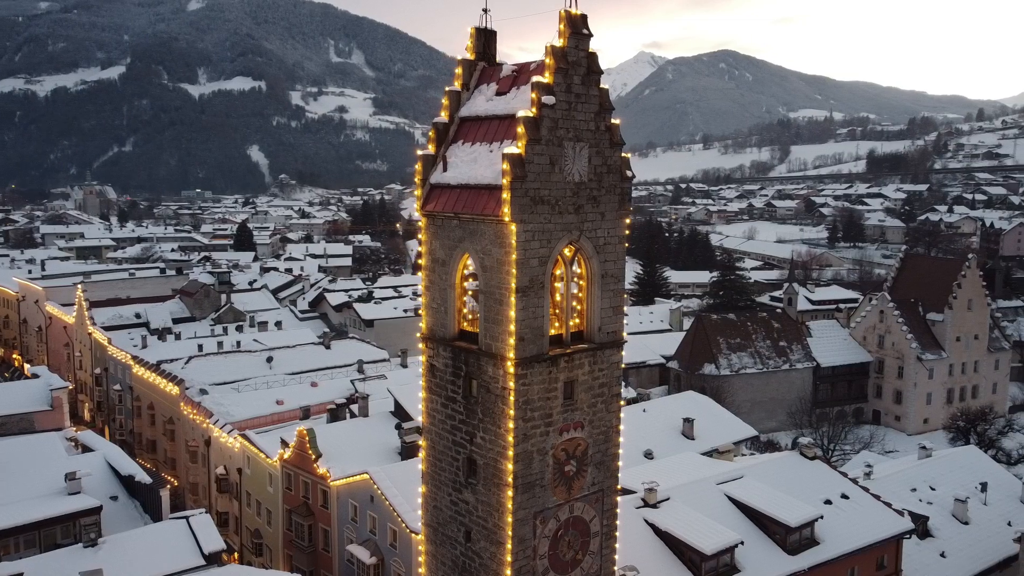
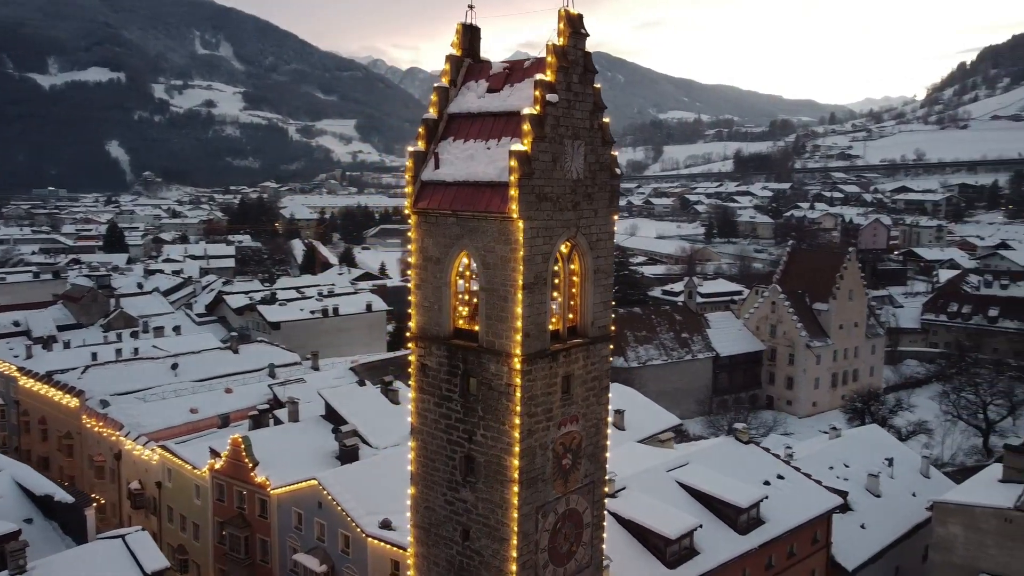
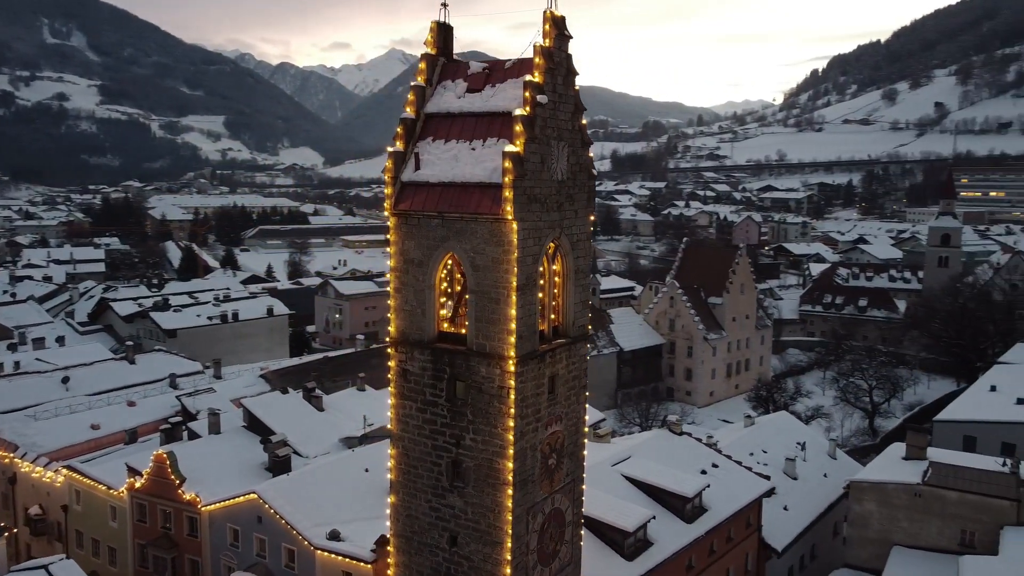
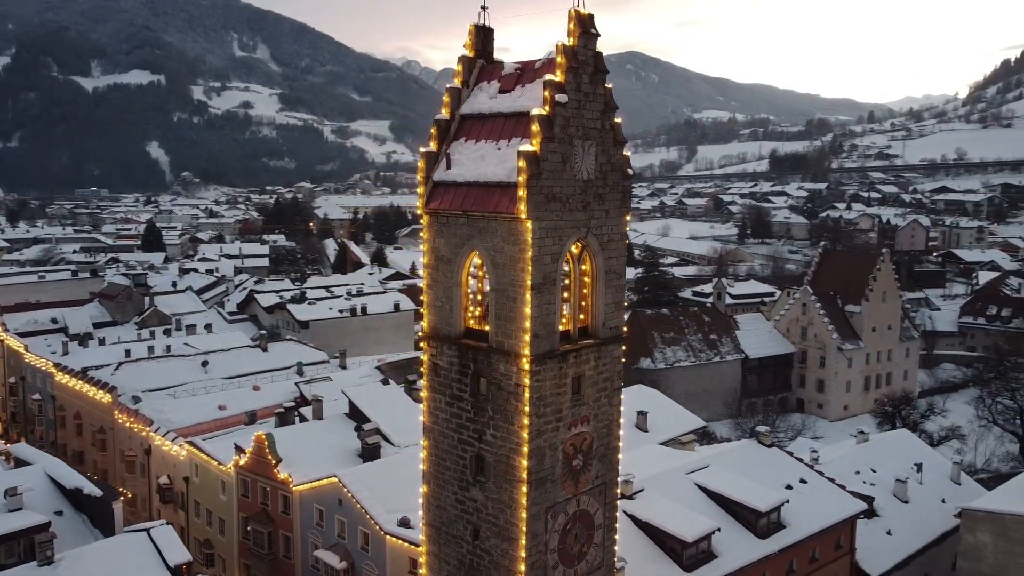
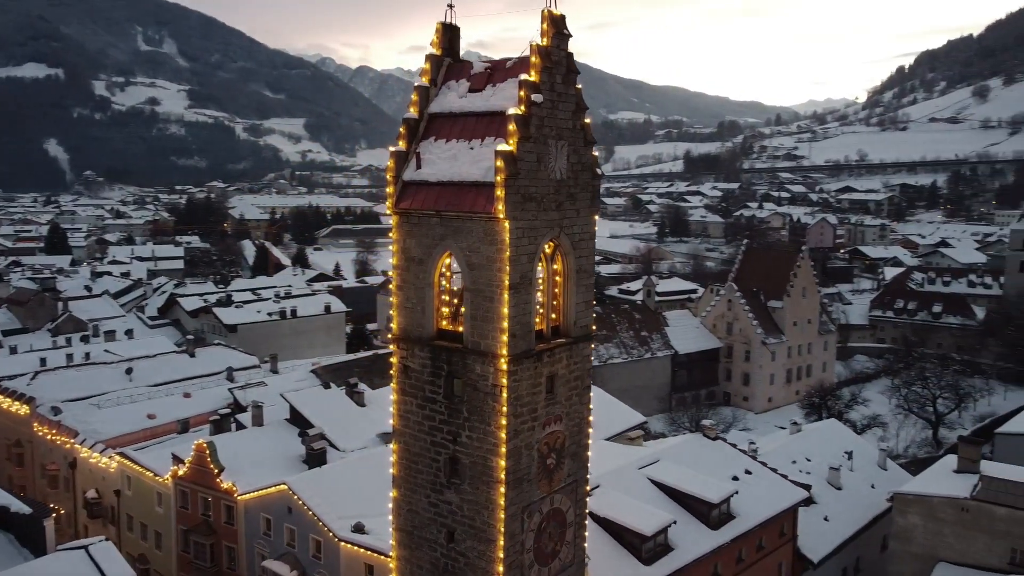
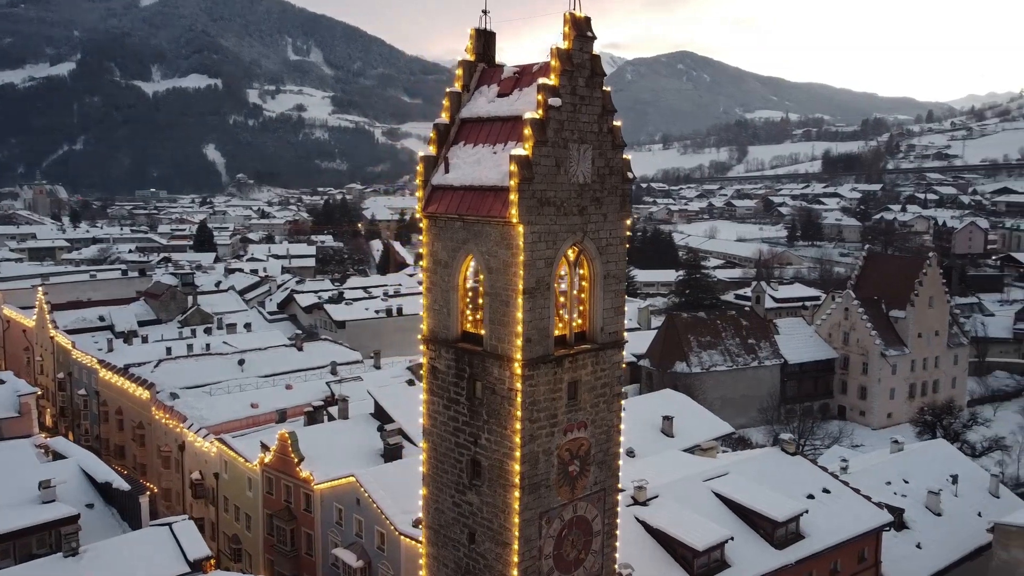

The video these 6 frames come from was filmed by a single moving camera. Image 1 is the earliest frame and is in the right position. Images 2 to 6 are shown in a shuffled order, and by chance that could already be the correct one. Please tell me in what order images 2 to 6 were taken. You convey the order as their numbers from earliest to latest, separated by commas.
6, 4, 2, 5, 3
